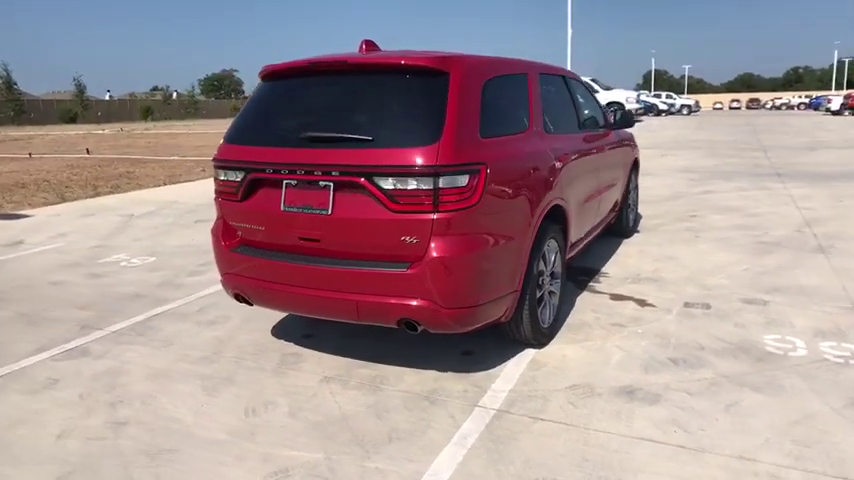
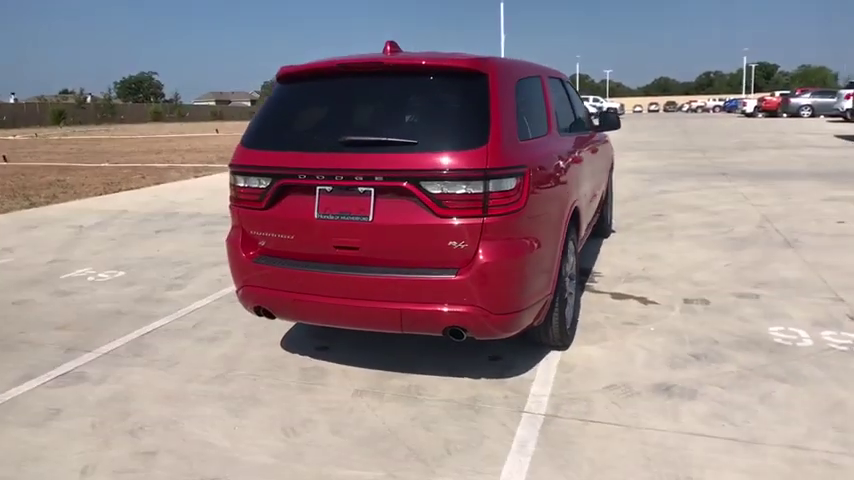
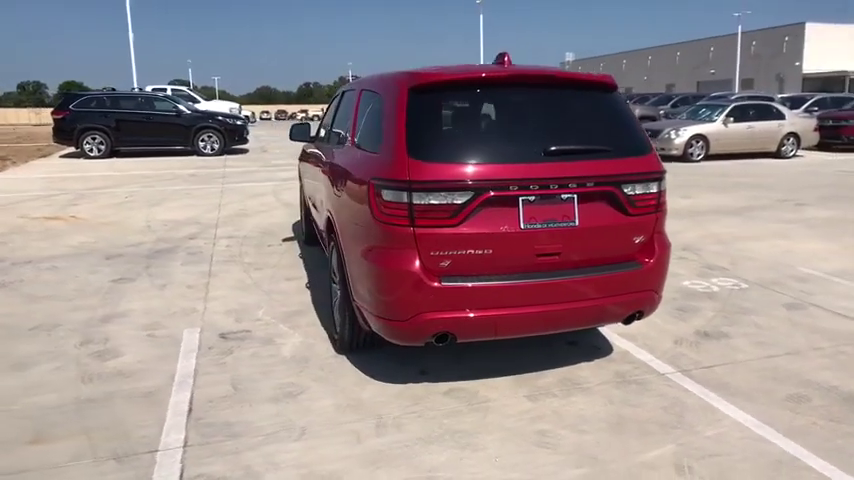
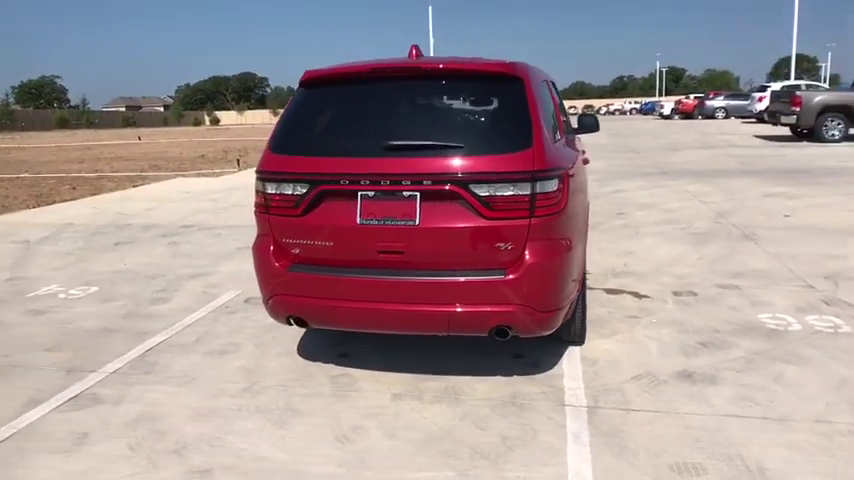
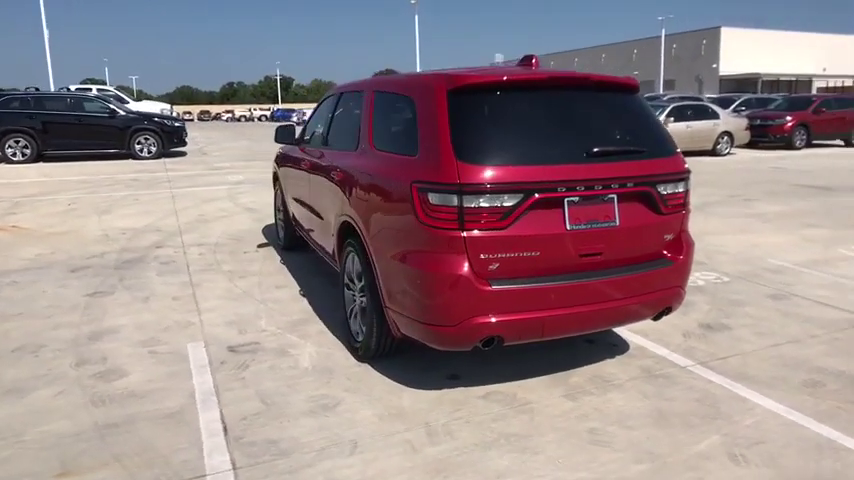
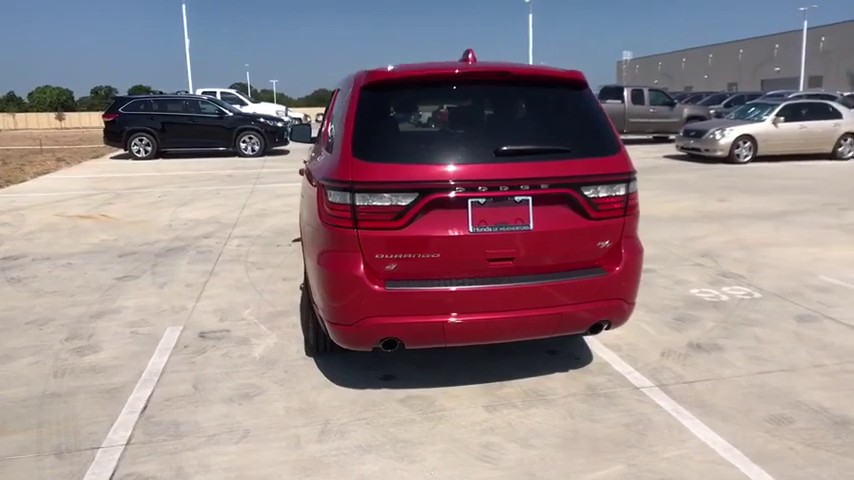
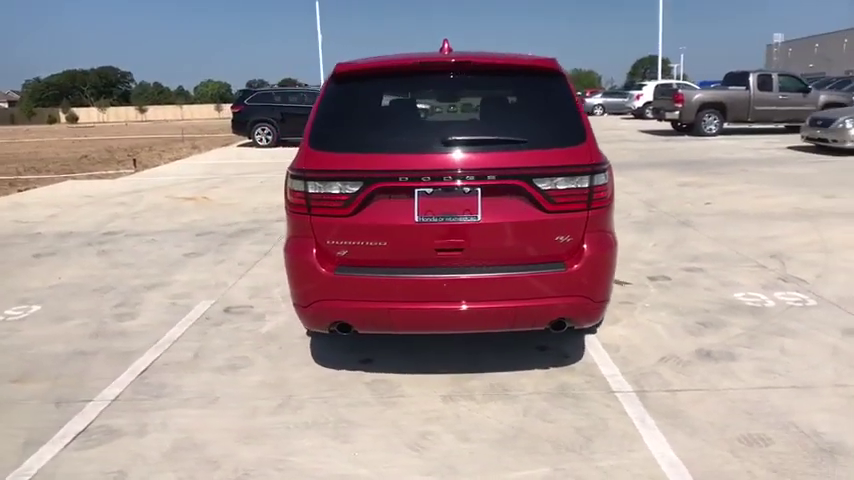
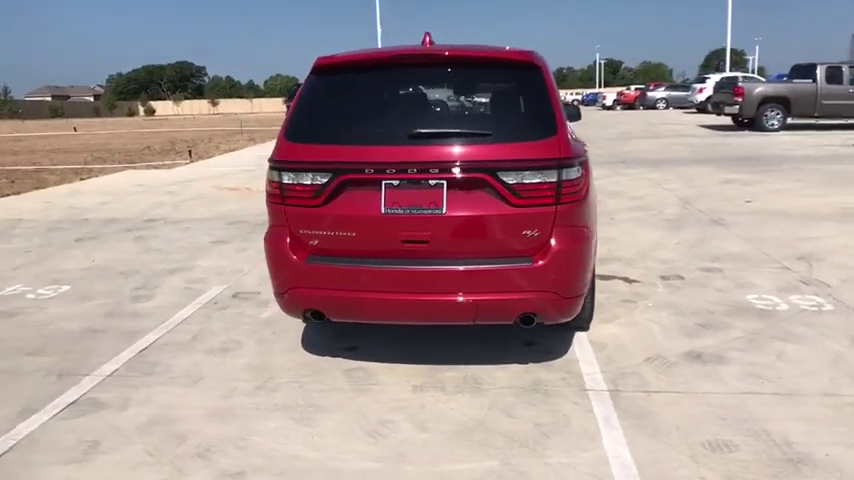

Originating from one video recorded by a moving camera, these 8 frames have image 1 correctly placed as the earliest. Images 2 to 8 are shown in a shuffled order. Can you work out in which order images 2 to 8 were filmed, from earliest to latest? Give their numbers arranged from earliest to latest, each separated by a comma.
2, 4, 8, 7, 6, 3, 5
